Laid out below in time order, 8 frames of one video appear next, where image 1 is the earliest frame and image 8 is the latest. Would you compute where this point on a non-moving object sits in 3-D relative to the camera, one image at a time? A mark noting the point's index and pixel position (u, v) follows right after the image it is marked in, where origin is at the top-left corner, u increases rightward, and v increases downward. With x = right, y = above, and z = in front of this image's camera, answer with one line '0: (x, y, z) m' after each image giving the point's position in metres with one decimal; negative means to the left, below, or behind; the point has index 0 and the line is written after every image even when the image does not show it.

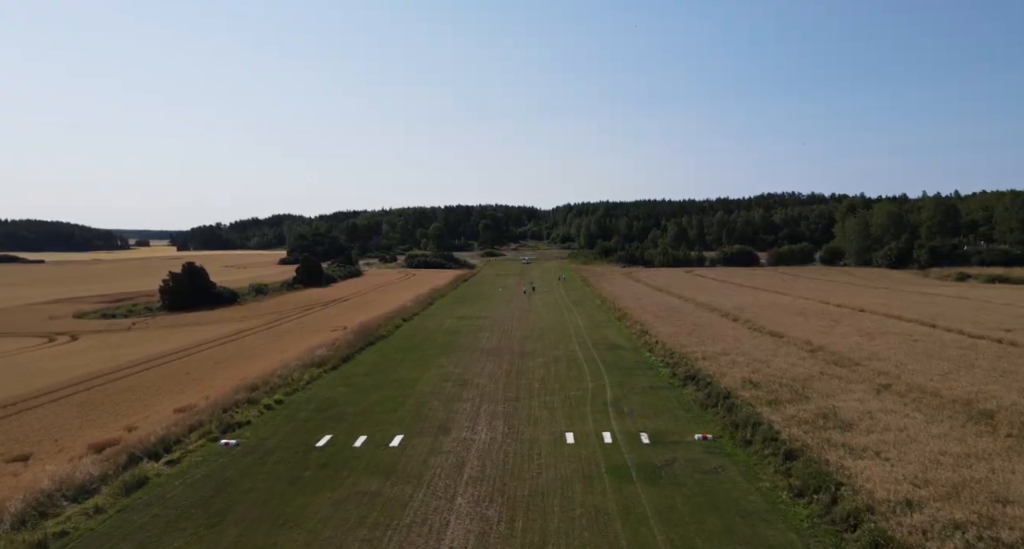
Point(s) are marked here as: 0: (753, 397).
0: (+7.9, -4.0, +19.8) m
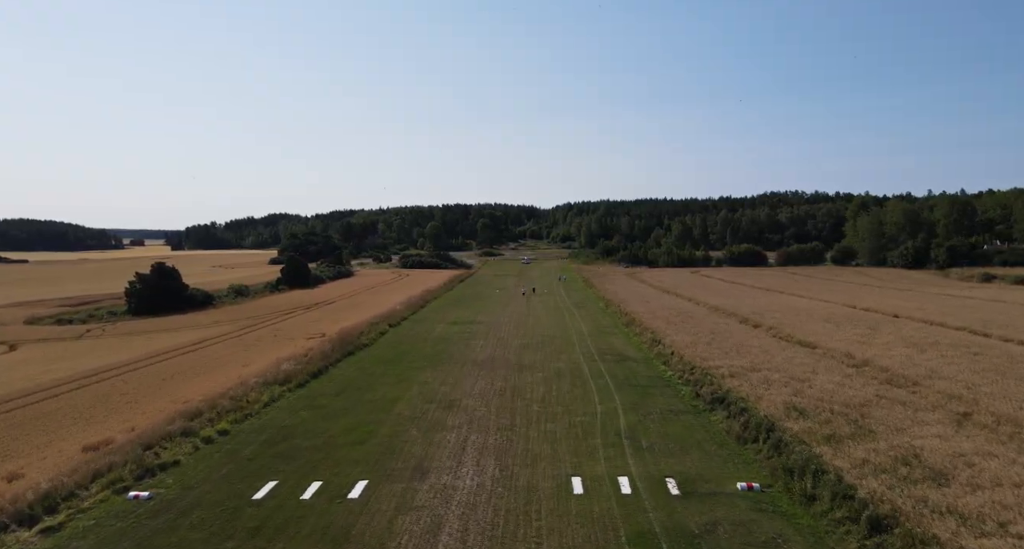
0: (+7.7, -4.1, +16.0) m
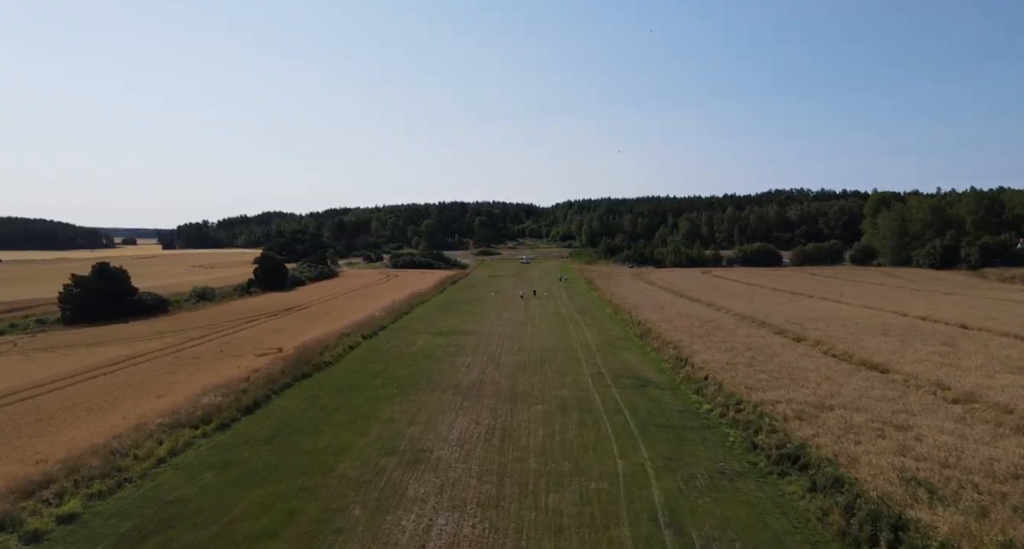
0: (+7.4, -4.3, +10.1) m
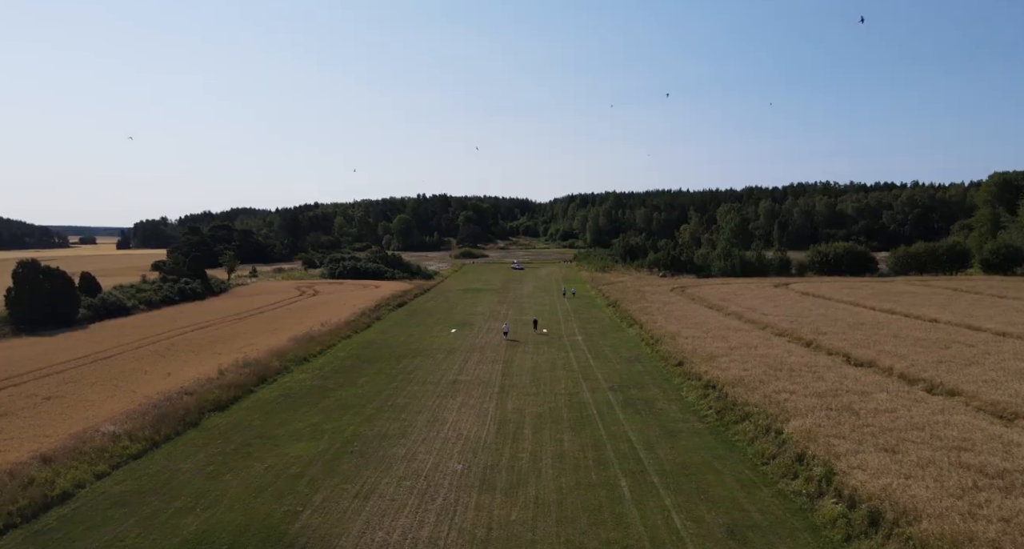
0: (+6.1, -5.8, -16.8) m
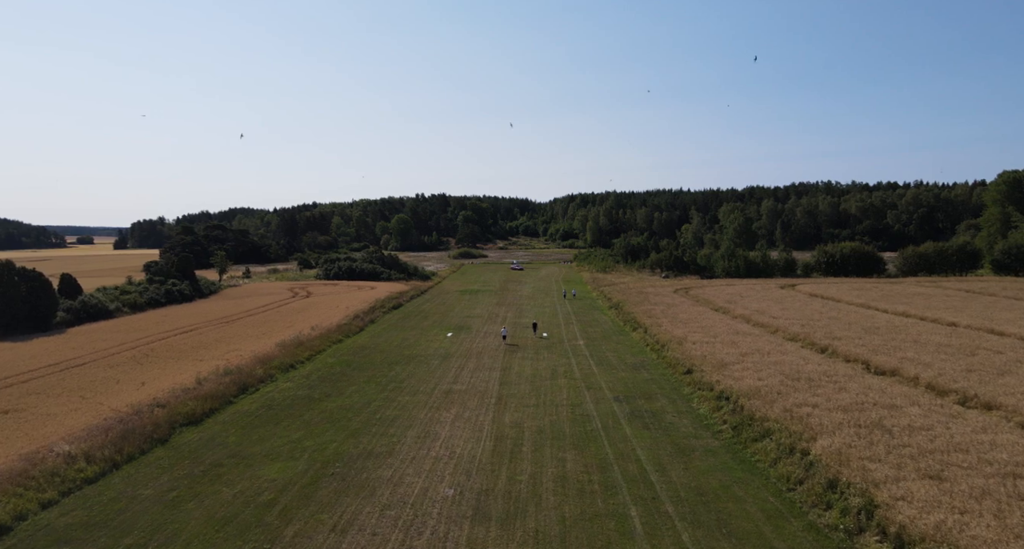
0: (+6.1, -5.8, -18.3) m
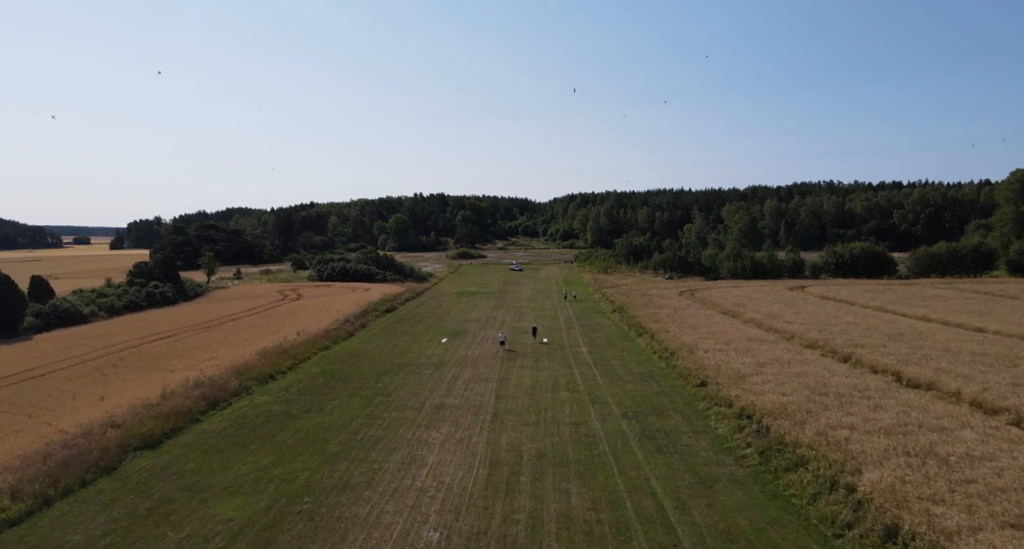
0: (+6.0, -5.9, -20.3) m
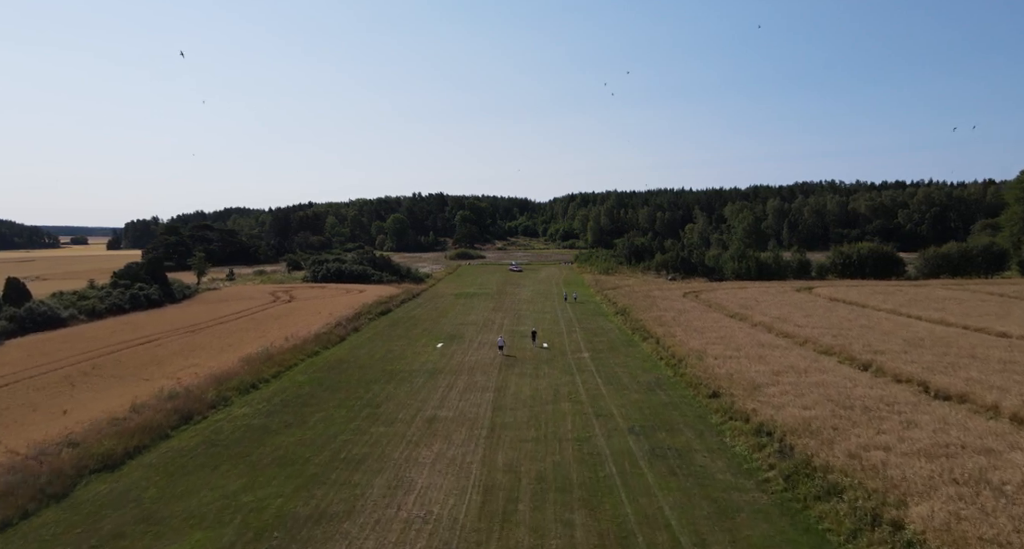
0: (+5.9, -6.0, -21.8) m
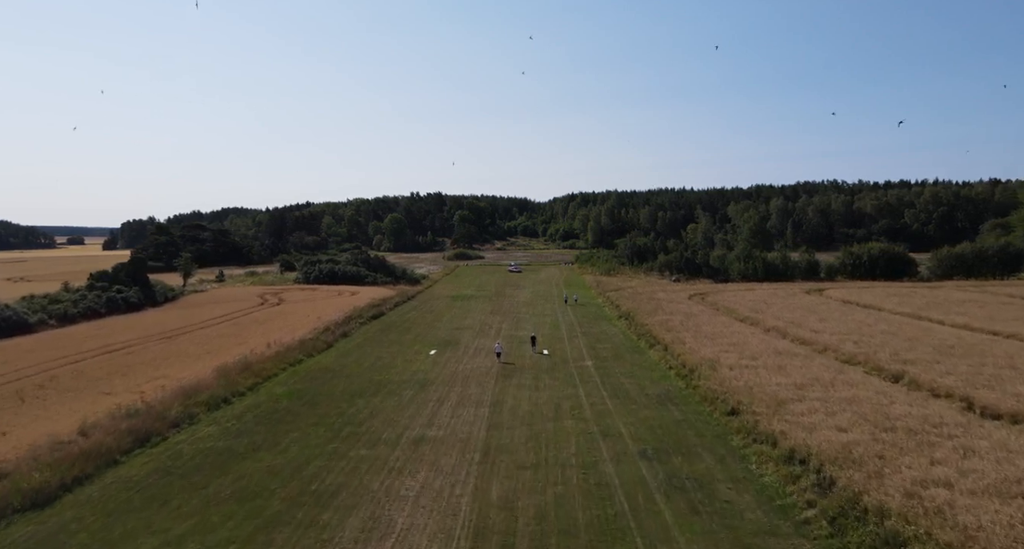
0: (+5.9, -6.1, -23.9) m
